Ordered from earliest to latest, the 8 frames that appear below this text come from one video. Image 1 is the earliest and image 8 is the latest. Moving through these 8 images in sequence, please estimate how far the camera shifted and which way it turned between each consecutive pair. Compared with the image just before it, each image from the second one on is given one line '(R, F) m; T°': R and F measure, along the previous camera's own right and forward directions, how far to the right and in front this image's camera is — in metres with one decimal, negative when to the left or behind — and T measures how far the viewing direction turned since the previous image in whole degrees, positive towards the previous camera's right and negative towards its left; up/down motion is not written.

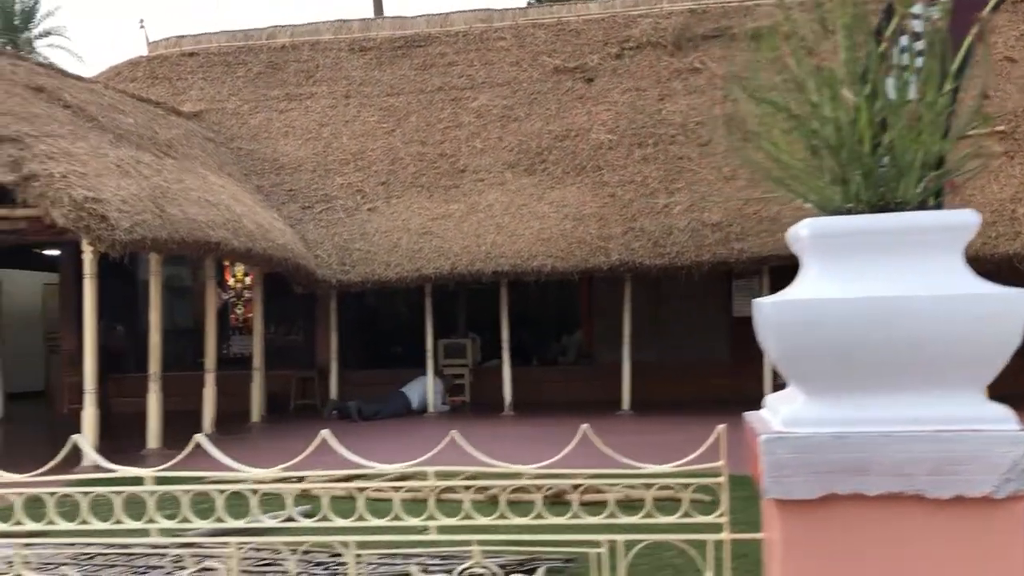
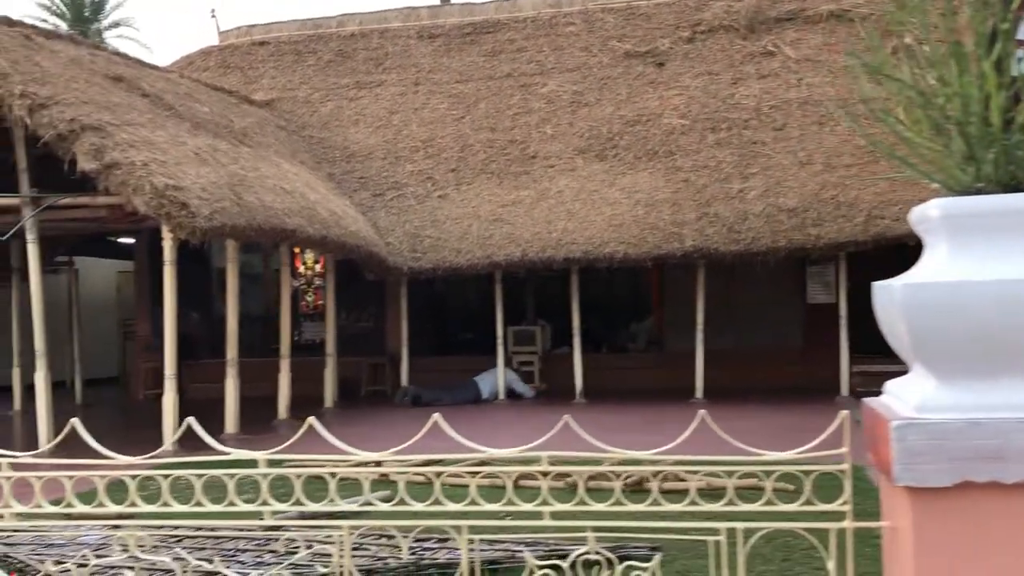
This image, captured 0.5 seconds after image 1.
(-0.1, 0.0) m; -3°
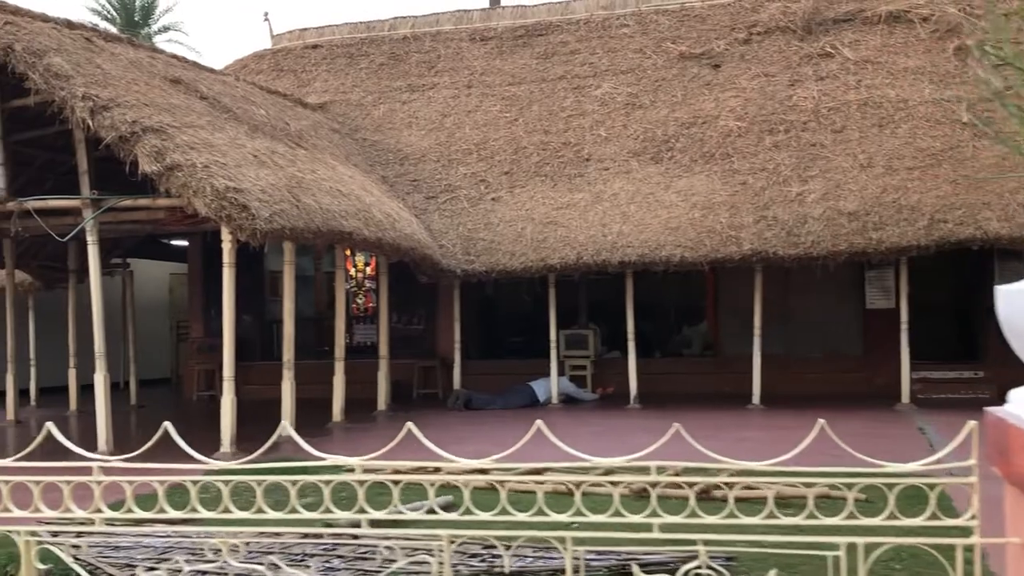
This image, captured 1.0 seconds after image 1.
(-0.1, +0.1) m; -2°
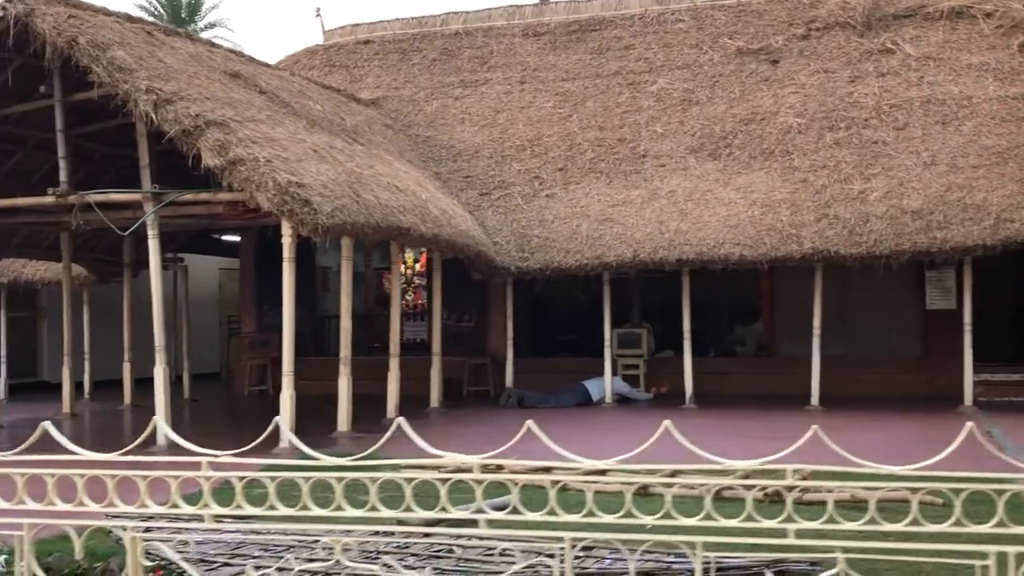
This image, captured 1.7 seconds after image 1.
(-0.2, +0.1) m; -2°
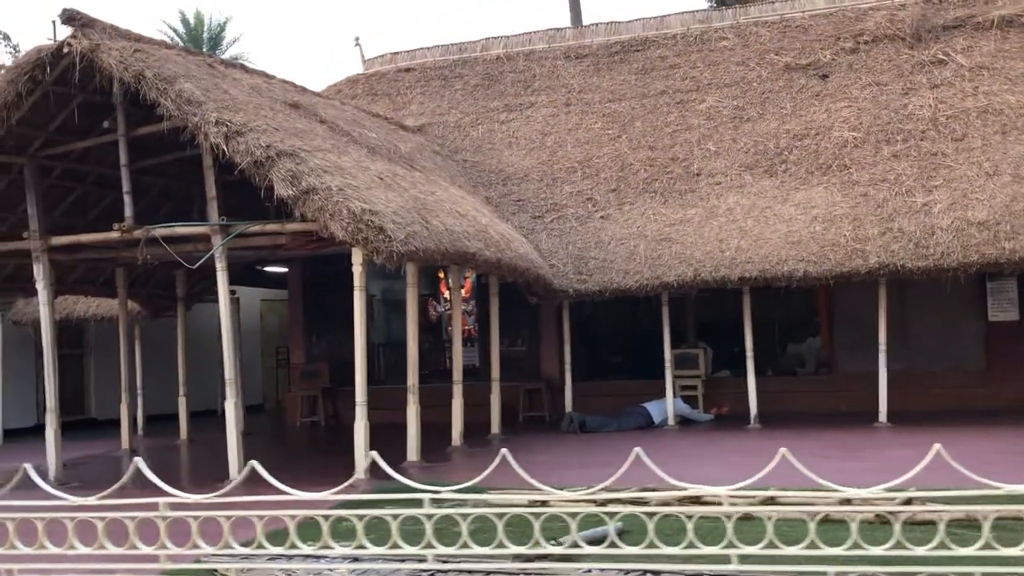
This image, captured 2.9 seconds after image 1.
(-0.4, +0.1) m; -1°
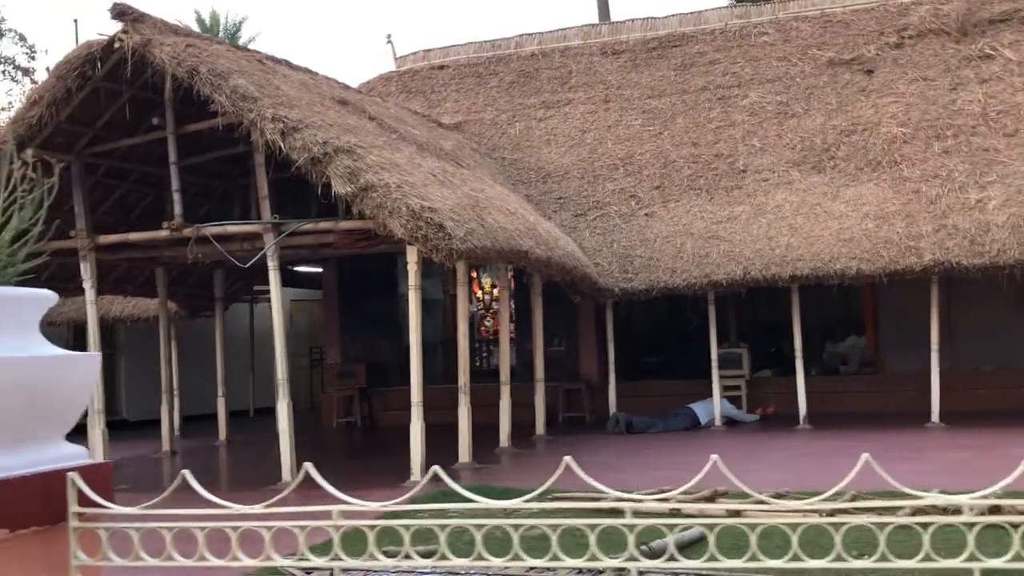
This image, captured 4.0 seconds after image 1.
(-0.3, +0.1) m; 0°
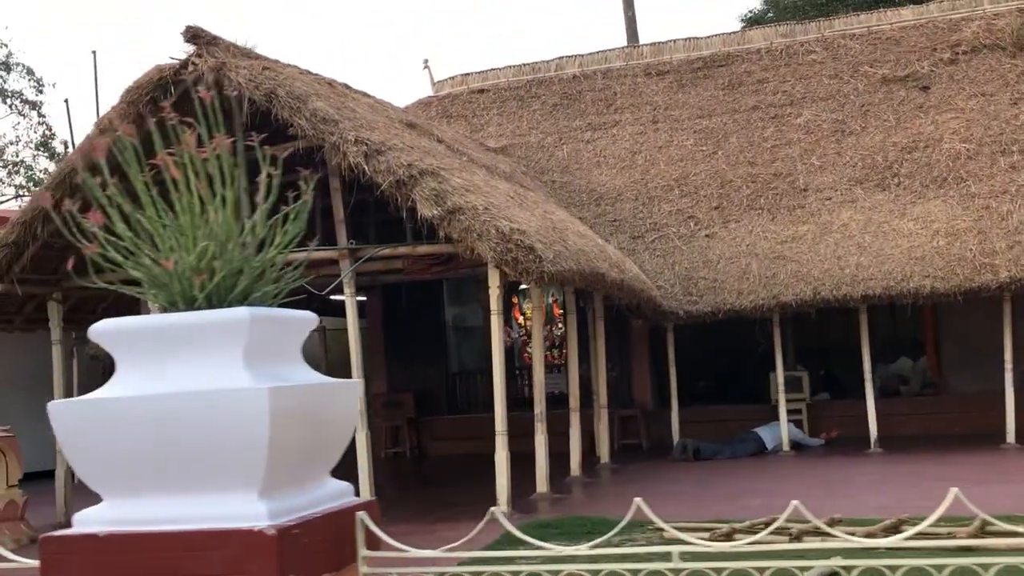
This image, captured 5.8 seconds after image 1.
(-0.6, +0.2) m; 0°
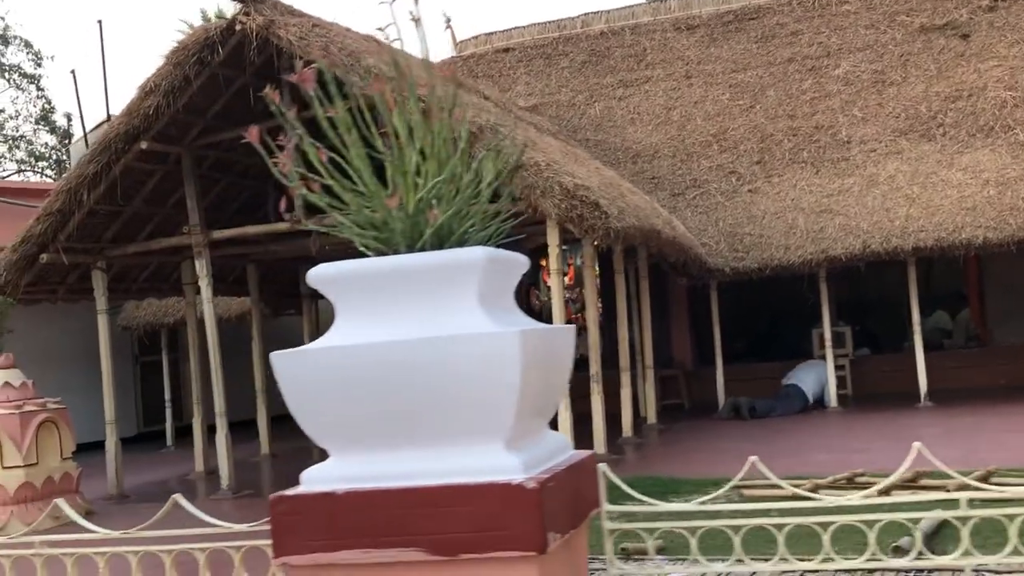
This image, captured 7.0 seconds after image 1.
(-0.4, +0.1) m; 0°
